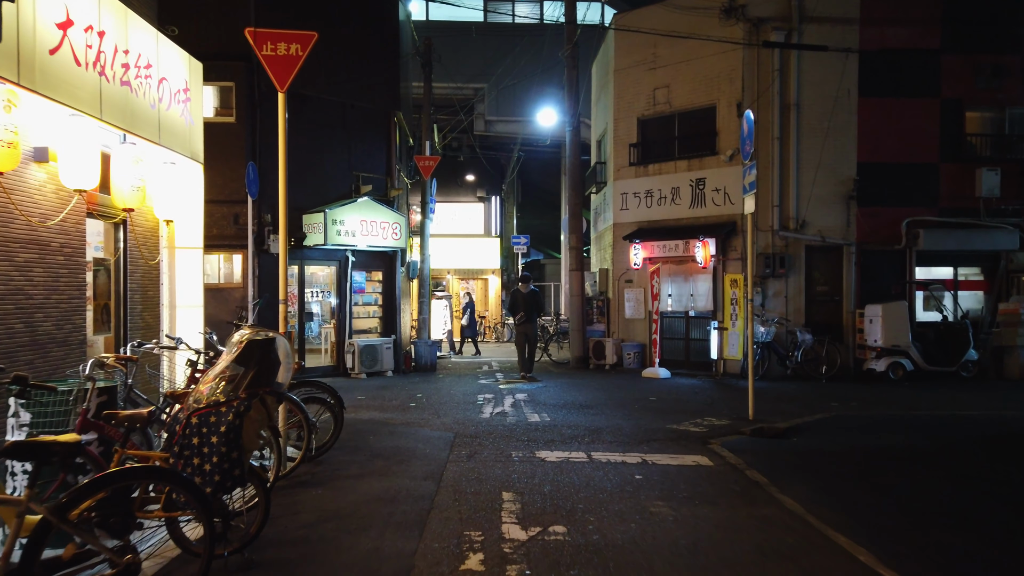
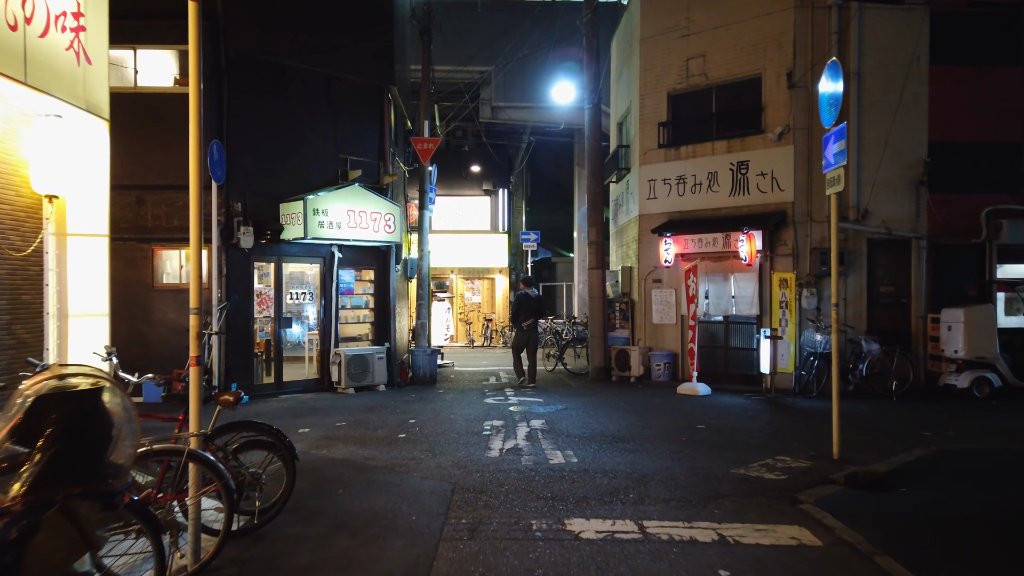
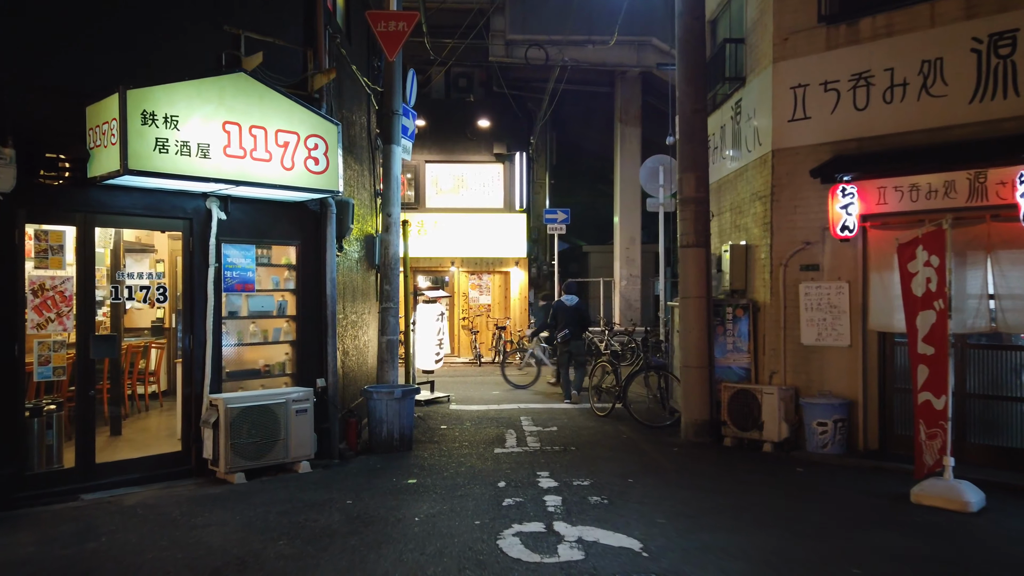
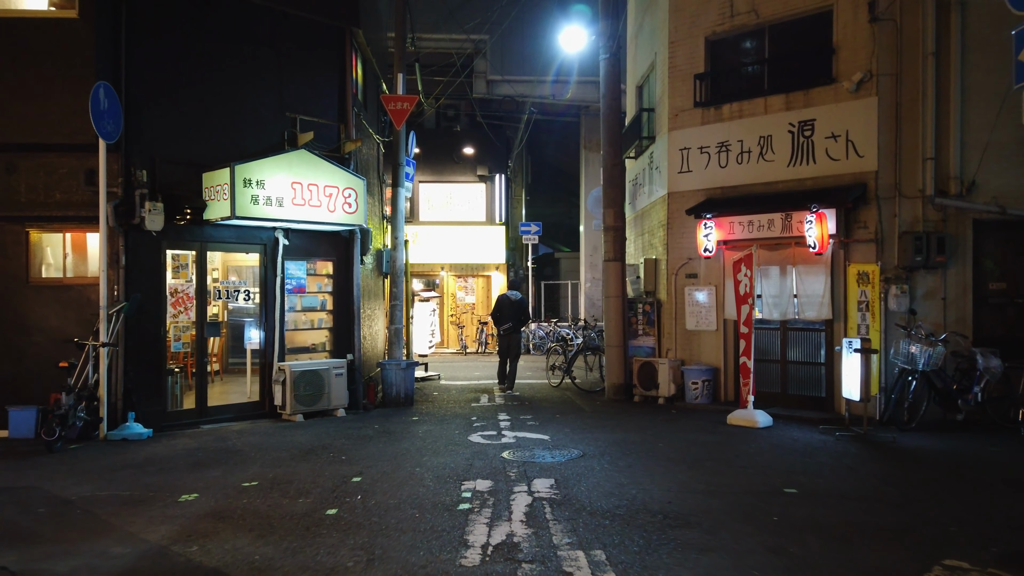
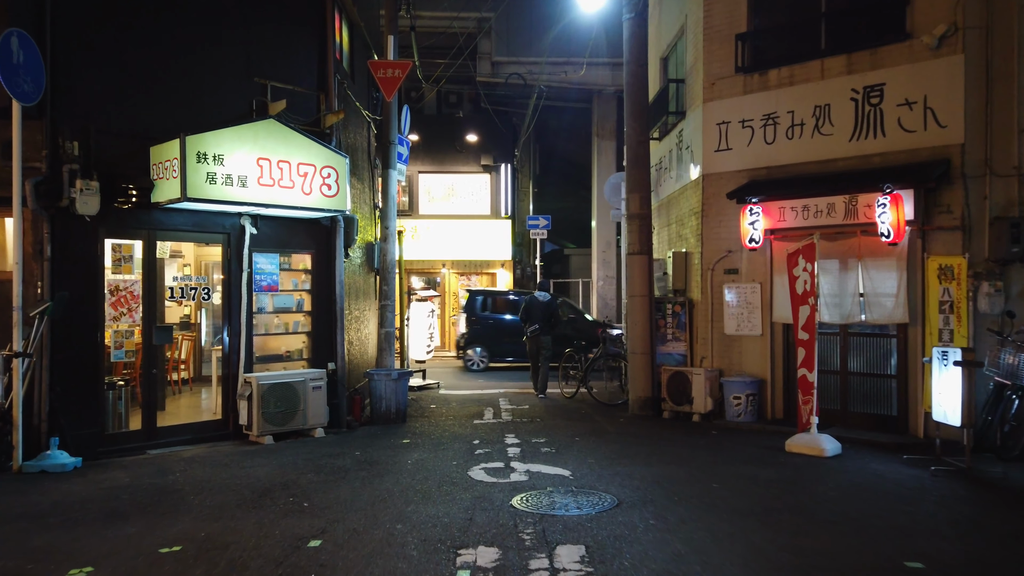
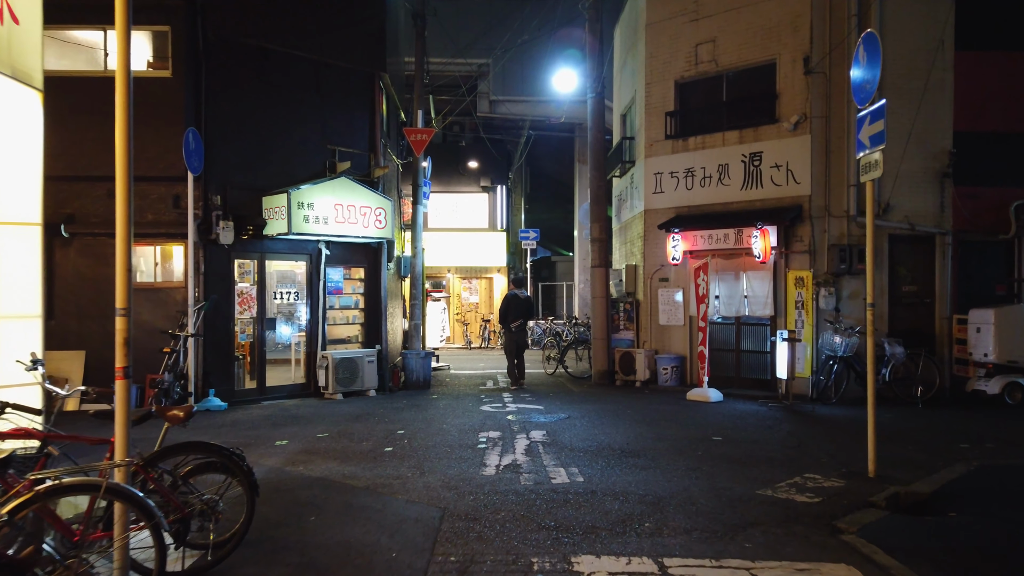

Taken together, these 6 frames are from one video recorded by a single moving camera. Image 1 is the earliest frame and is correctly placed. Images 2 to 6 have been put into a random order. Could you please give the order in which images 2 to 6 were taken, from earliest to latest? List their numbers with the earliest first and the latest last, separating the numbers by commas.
2, 6, 4, 5, 3
